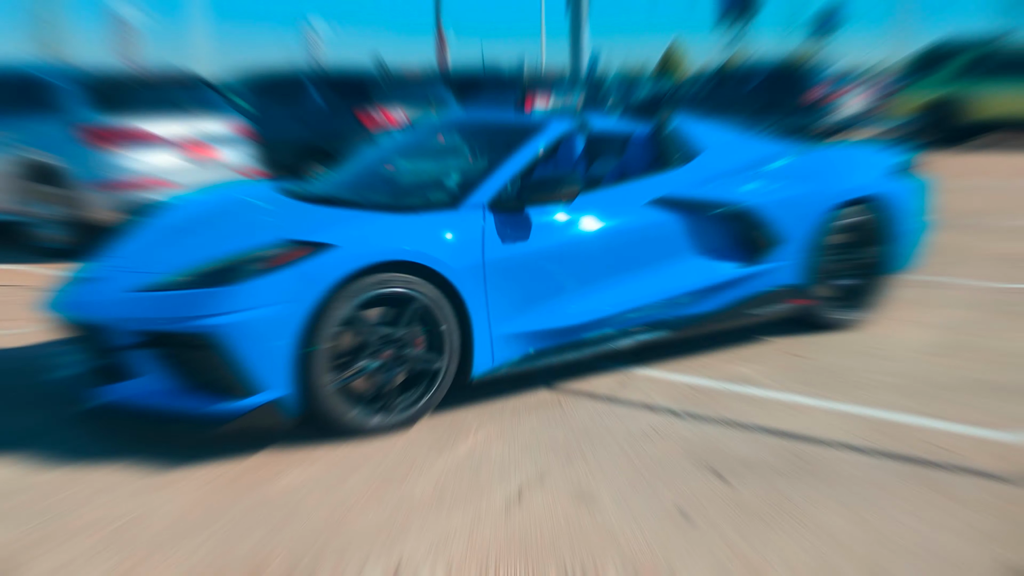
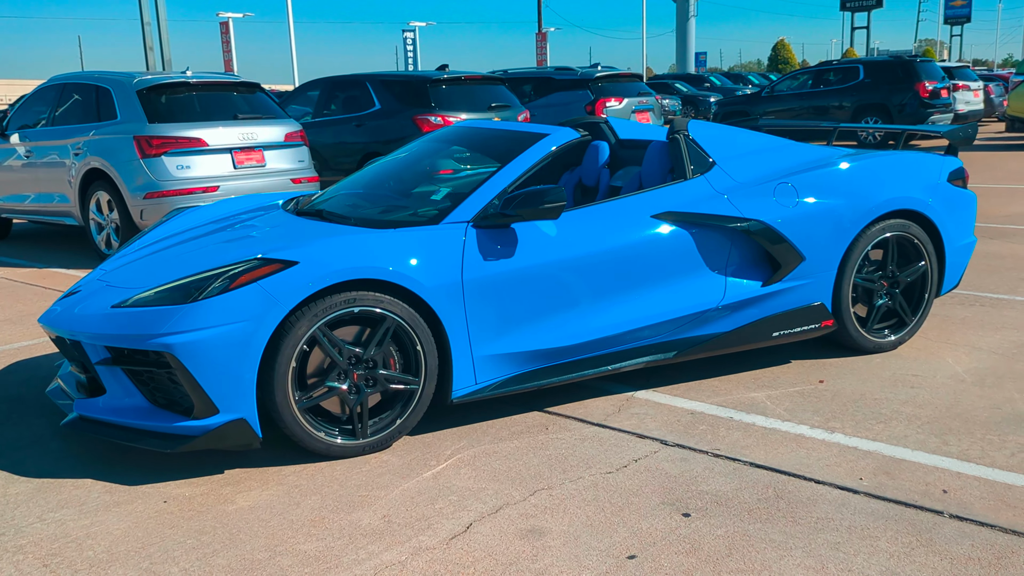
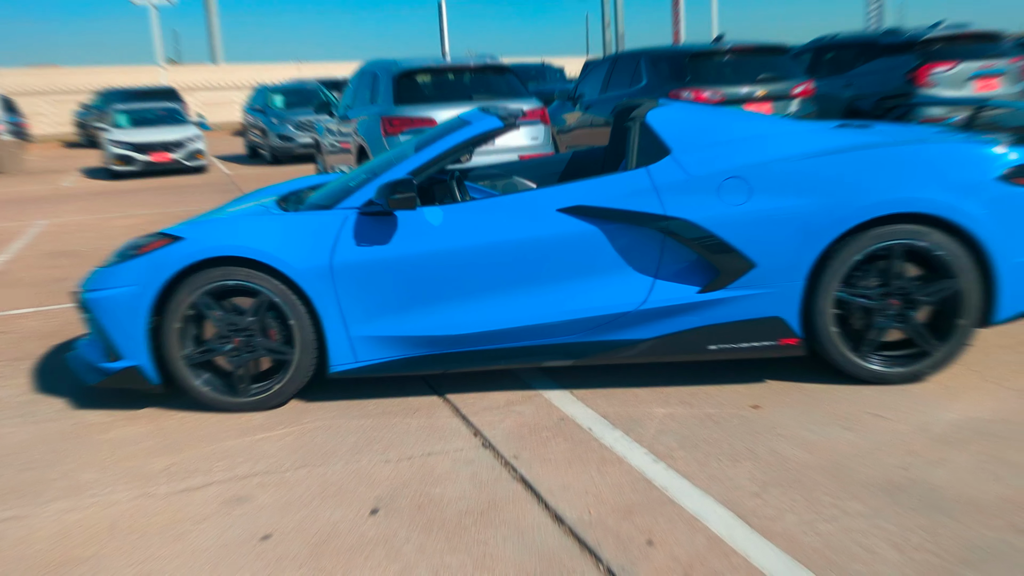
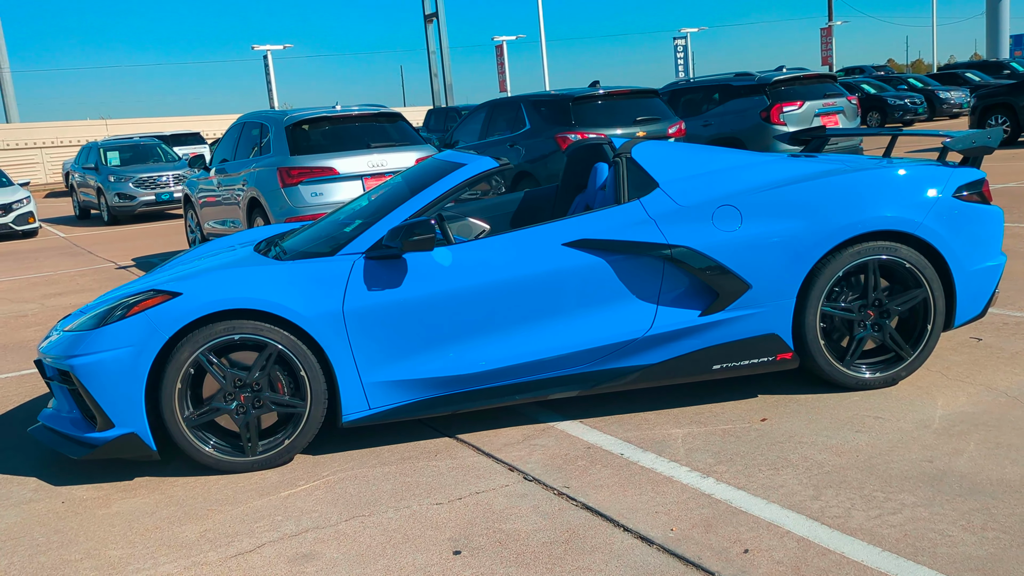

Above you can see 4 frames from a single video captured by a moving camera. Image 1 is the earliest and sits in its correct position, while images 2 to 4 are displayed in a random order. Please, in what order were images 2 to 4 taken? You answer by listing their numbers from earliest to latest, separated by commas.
2, 4, 3
